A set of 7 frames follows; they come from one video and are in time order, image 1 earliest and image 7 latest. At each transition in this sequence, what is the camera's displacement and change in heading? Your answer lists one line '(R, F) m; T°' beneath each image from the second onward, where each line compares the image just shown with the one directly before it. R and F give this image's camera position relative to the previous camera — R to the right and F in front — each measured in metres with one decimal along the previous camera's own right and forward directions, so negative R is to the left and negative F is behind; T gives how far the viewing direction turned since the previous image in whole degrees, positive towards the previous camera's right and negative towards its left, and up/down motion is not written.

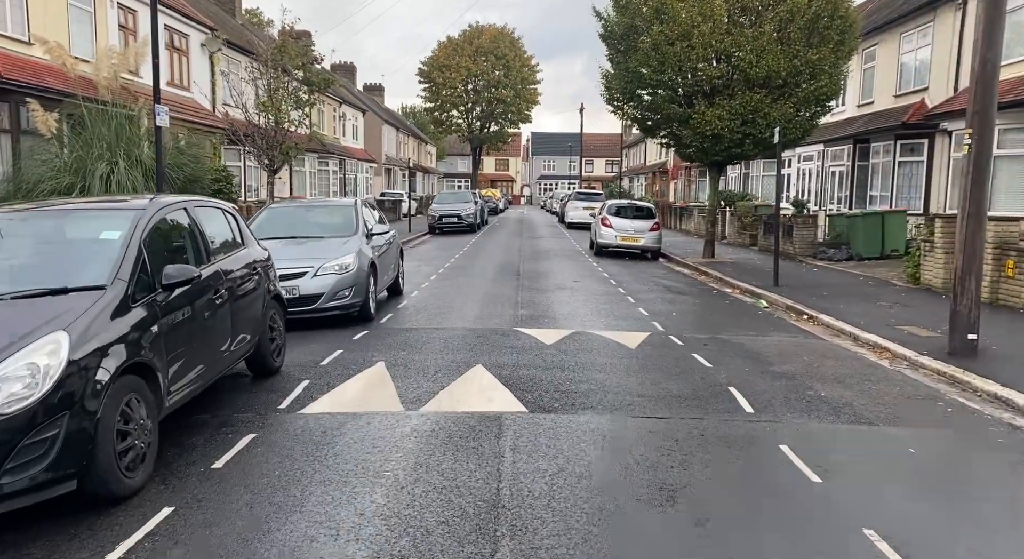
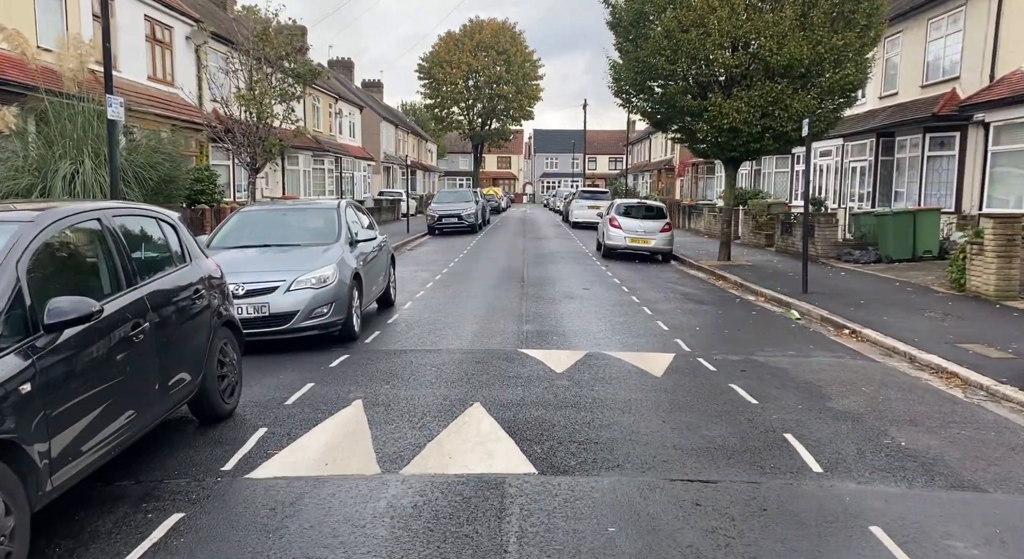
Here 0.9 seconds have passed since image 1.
(0.0, +1.2) m; 0°
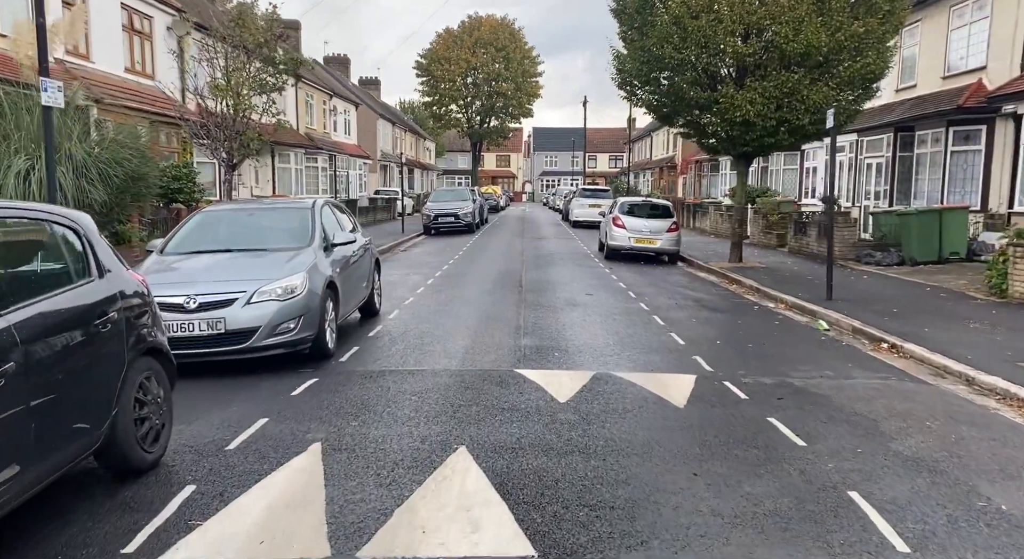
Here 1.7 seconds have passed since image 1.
(0.0, +1.0) m; 0°
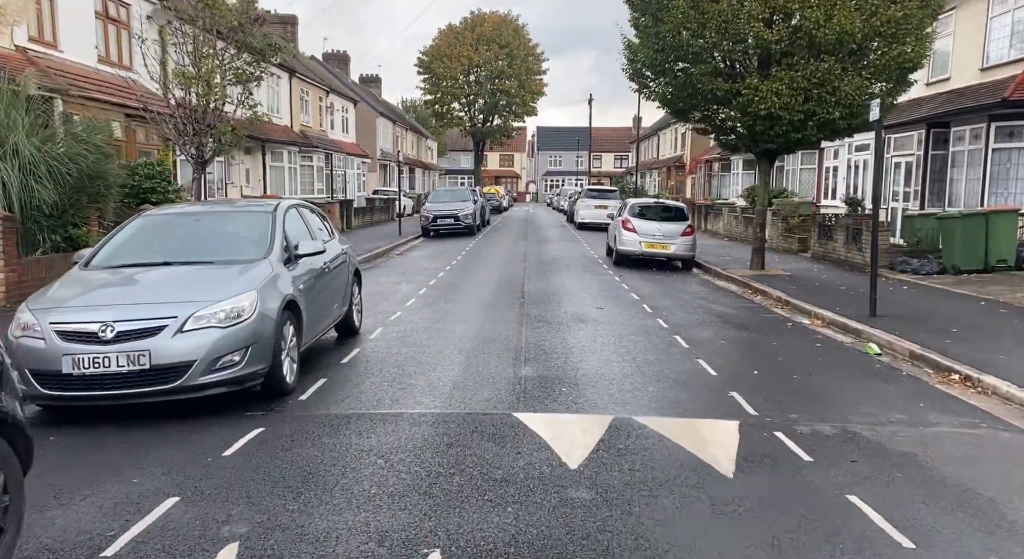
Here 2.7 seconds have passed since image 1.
(0.0, +1.3) m; 0°
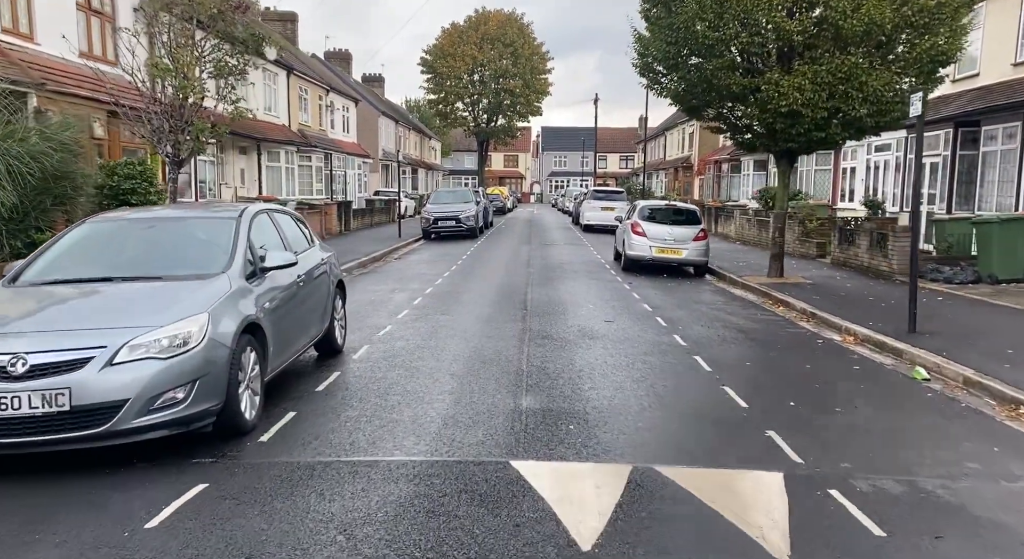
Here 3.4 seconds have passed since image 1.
(0.0, +0.9) m; 0°
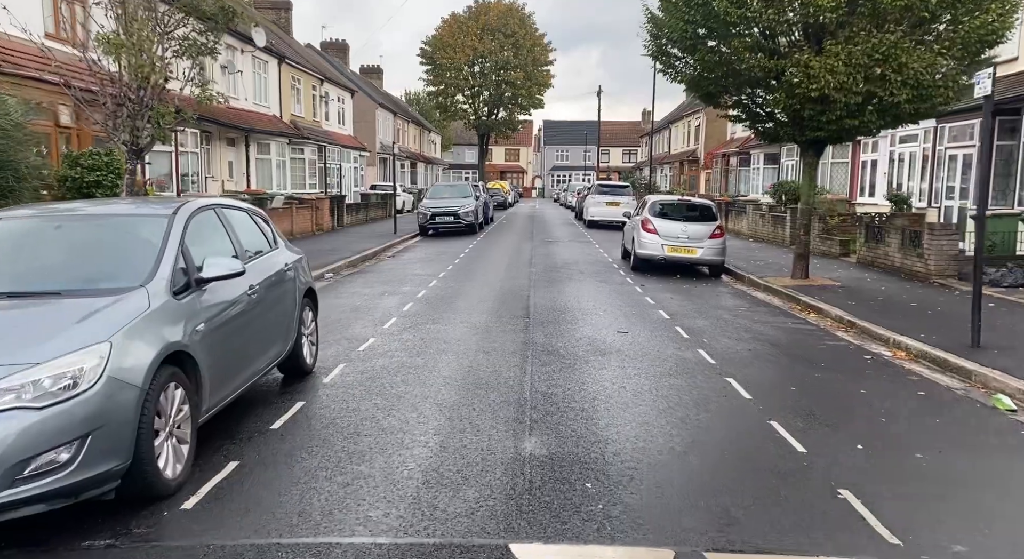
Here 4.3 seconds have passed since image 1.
(0.0, +1.2) m; 0°
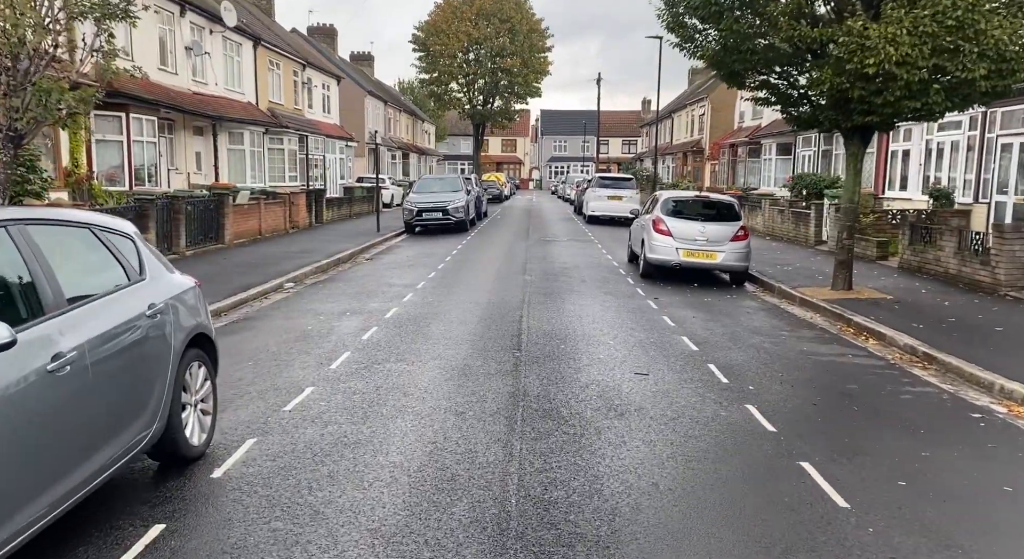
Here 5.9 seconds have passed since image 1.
(+0.1, +2.1) m; 0°
